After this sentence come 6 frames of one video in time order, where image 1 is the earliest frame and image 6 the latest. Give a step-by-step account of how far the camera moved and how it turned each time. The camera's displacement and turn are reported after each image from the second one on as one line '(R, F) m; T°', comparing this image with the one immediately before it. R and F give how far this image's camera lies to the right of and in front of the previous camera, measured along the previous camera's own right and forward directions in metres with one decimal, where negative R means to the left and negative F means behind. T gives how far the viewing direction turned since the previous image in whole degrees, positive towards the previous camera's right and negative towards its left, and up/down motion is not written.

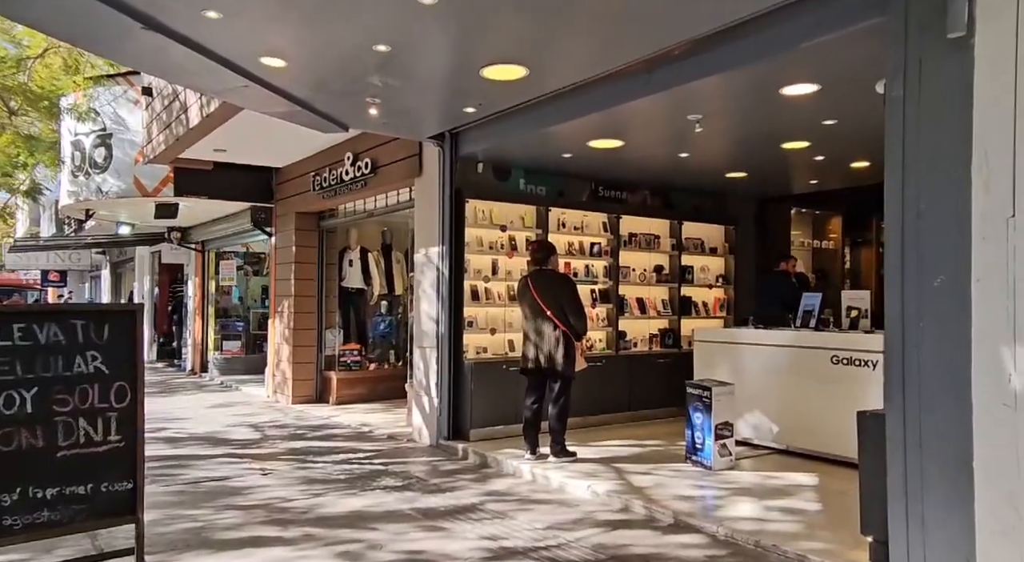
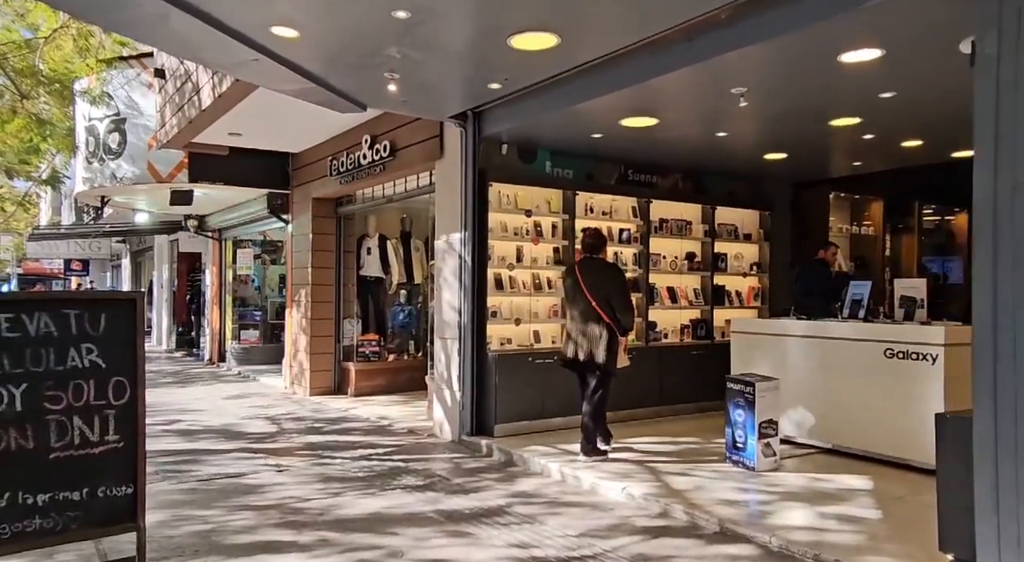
(-0.1, +0.4) m; -1°
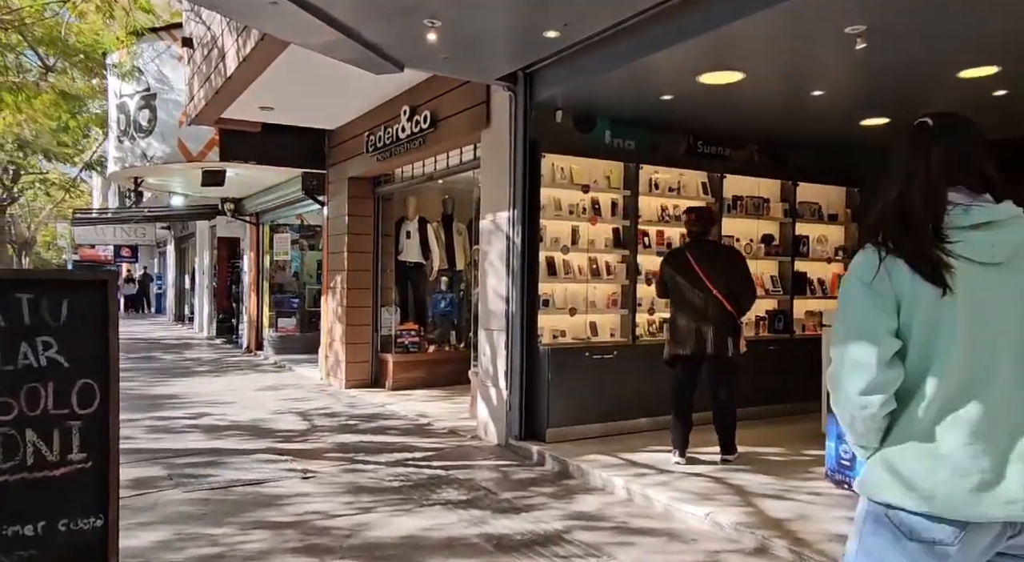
(-0.1, +0.9) m; -3°
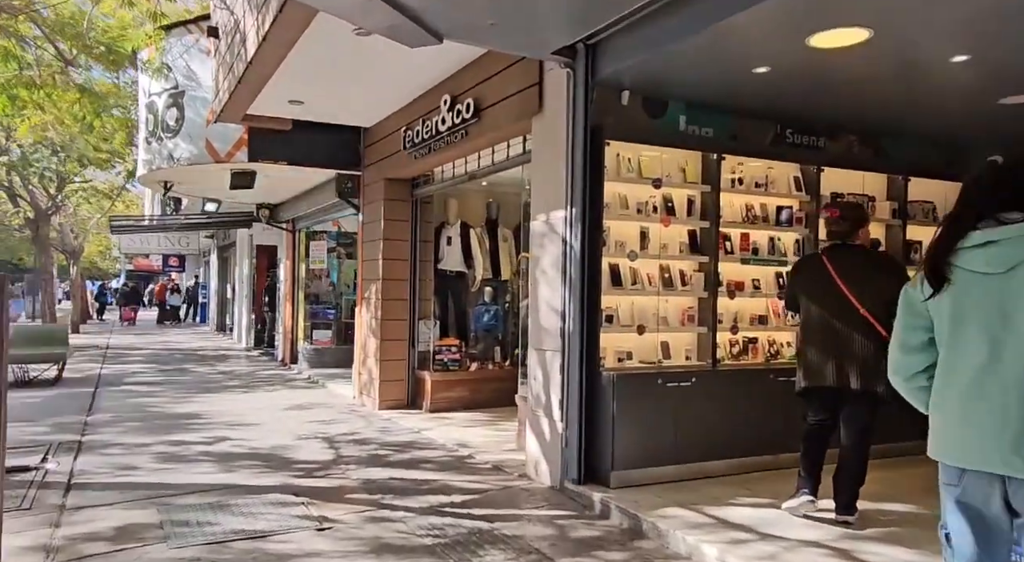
(-0.1, +1.1) m; -3°
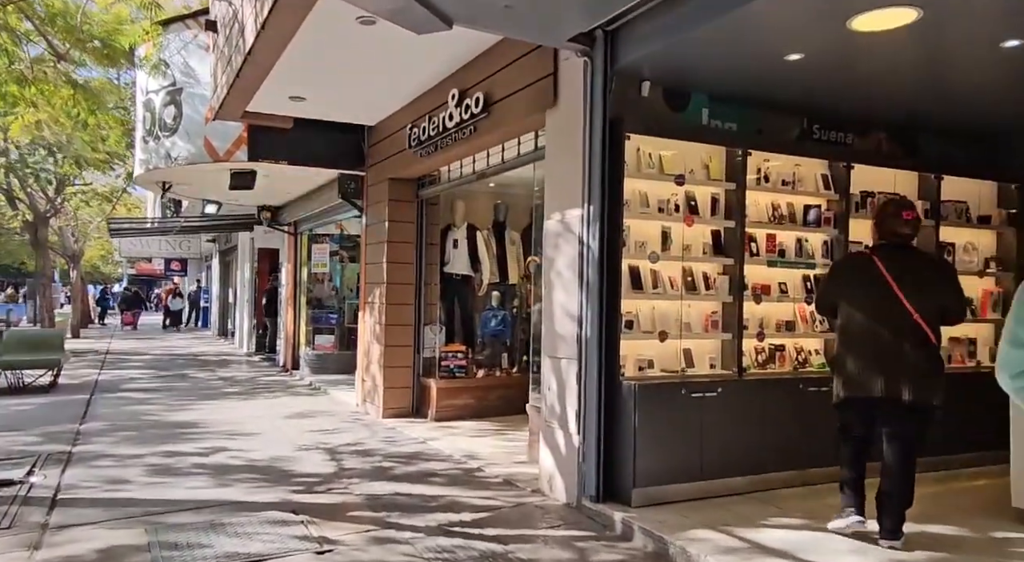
(-0.1, +0.4) m; 0°
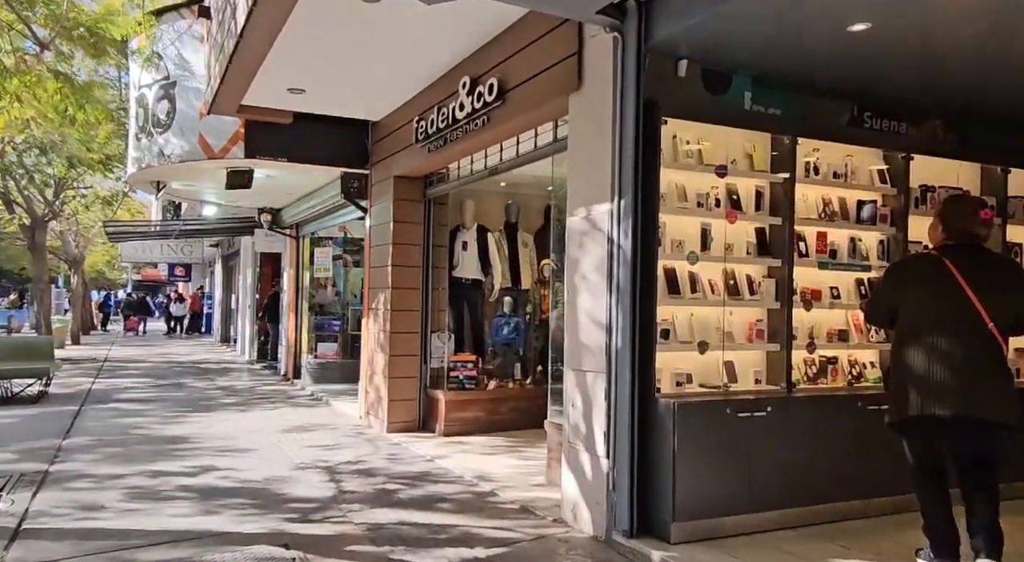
(-0.1, +0.6) m; 0°
